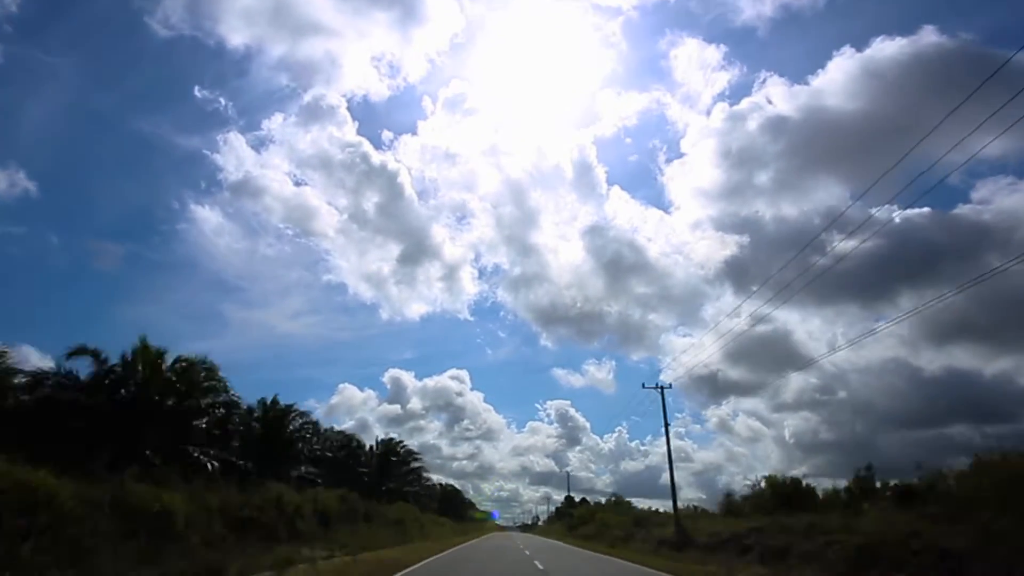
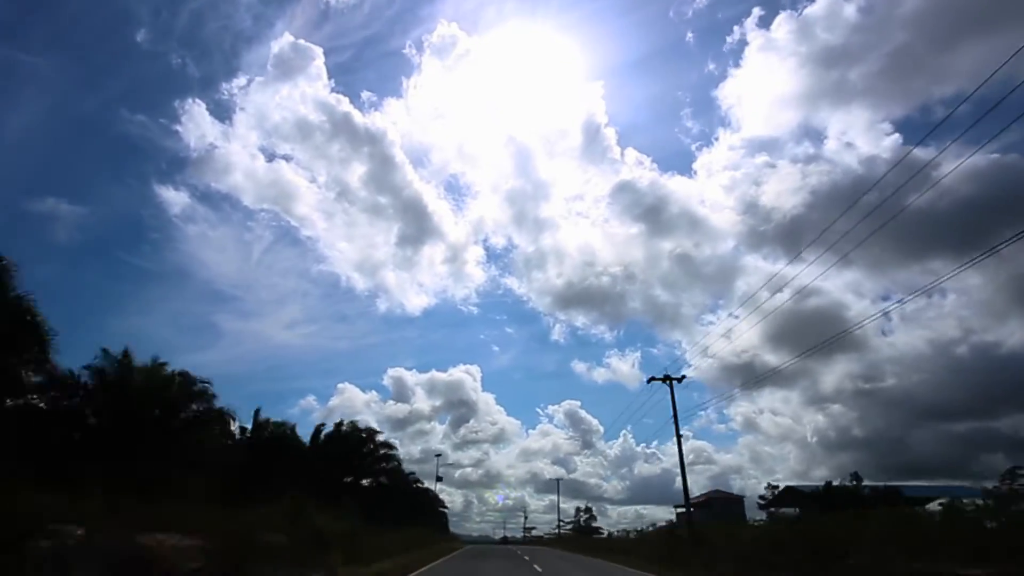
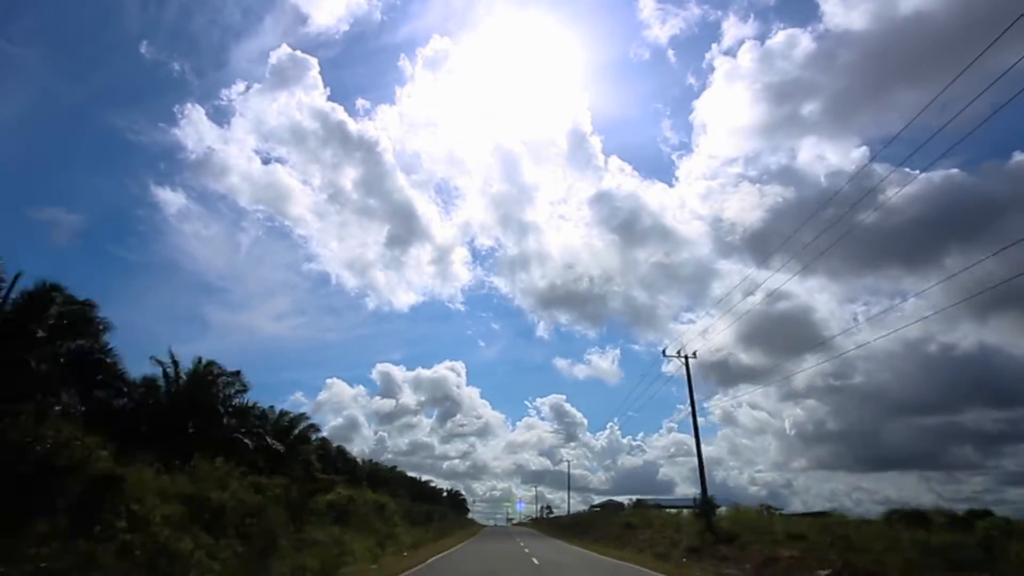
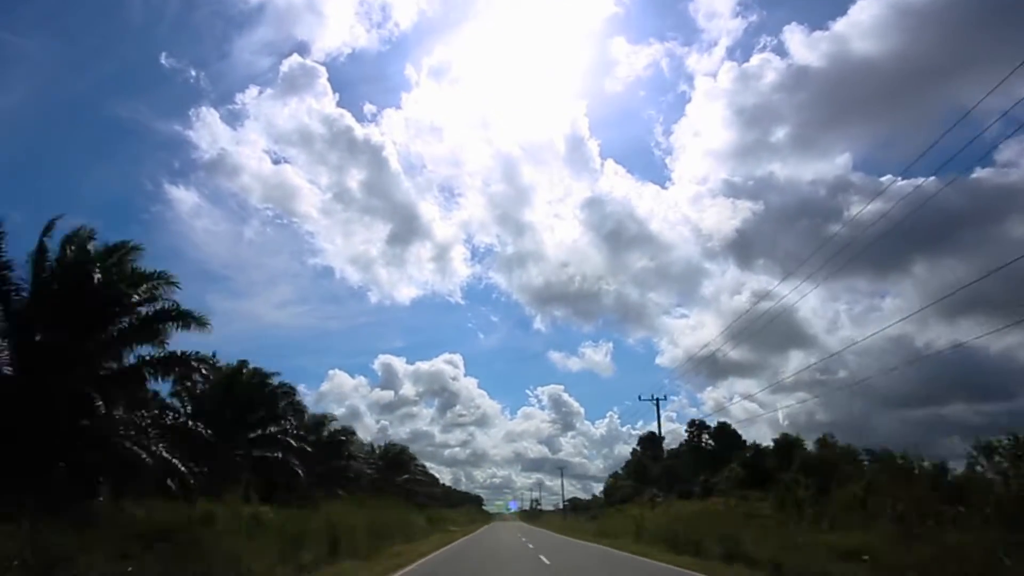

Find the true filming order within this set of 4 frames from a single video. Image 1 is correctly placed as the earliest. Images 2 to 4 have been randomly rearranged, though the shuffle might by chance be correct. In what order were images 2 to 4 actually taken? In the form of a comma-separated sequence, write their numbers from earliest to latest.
4, 3, 2
